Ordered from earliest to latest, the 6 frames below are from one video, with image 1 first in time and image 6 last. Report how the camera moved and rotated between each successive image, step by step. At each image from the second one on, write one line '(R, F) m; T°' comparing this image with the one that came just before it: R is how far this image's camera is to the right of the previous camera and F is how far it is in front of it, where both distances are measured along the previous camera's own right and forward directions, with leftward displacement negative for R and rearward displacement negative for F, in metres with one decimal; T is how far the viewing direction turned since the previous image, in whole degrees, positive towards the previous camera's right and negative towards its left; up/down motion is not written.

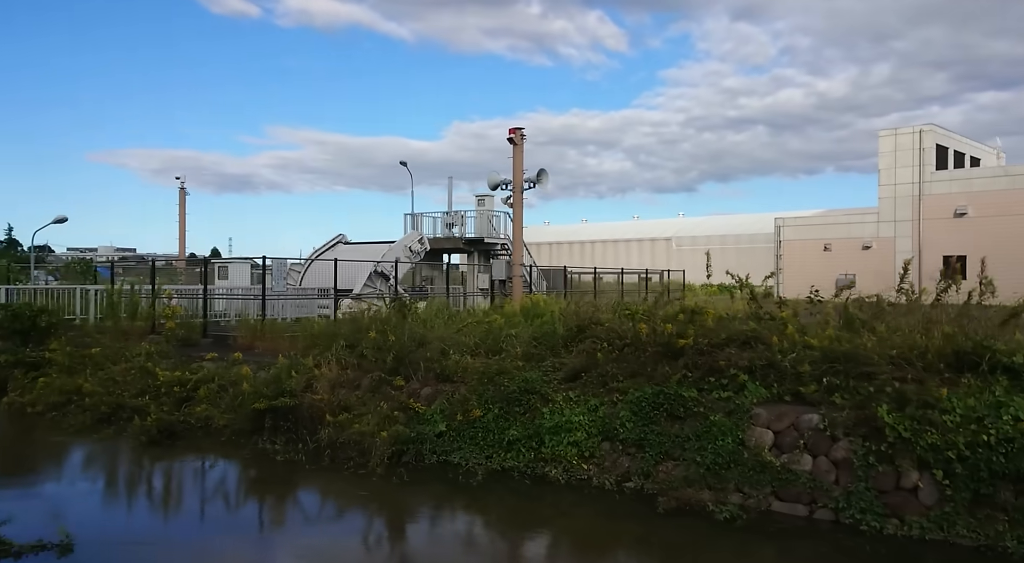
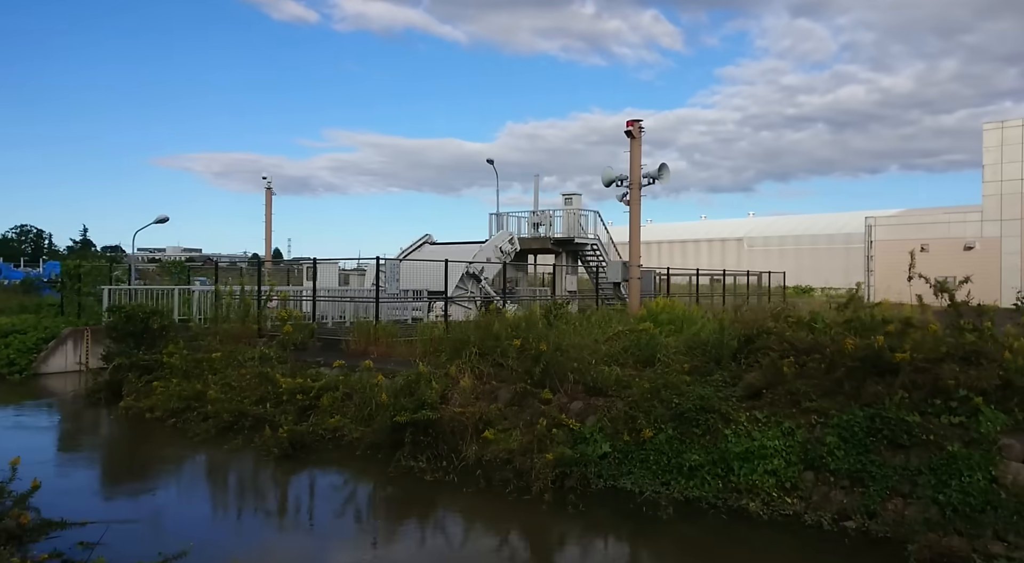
(-1.1, +0.8) m; -5°
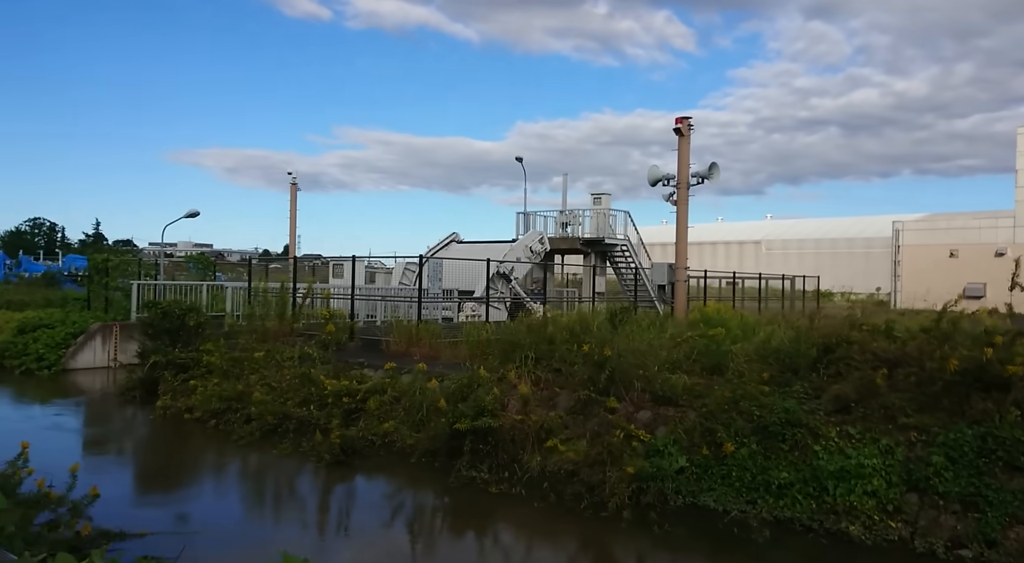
(-0.6, +0.4) m; -1°
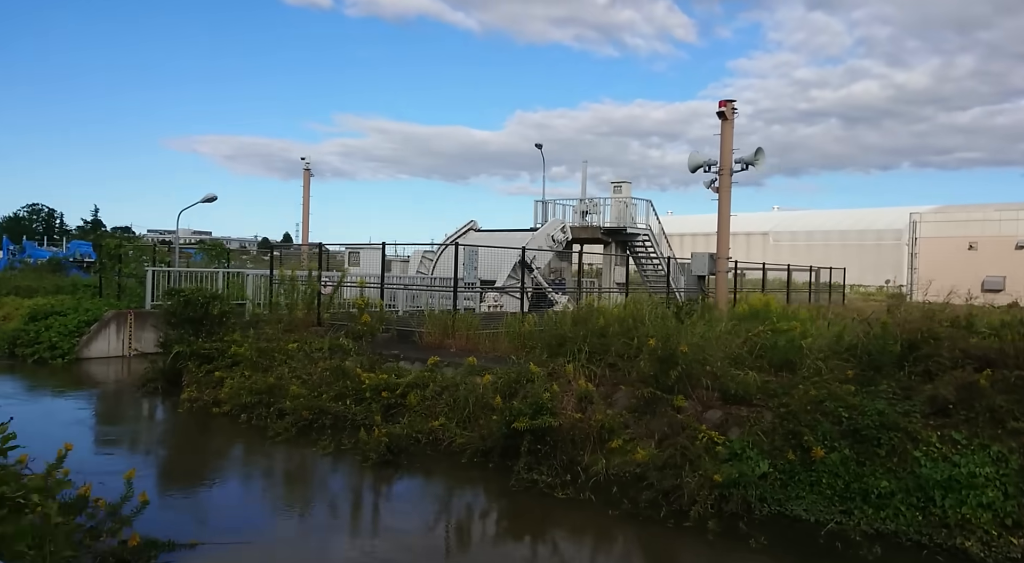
(-0.6, +0.5) m; 0°
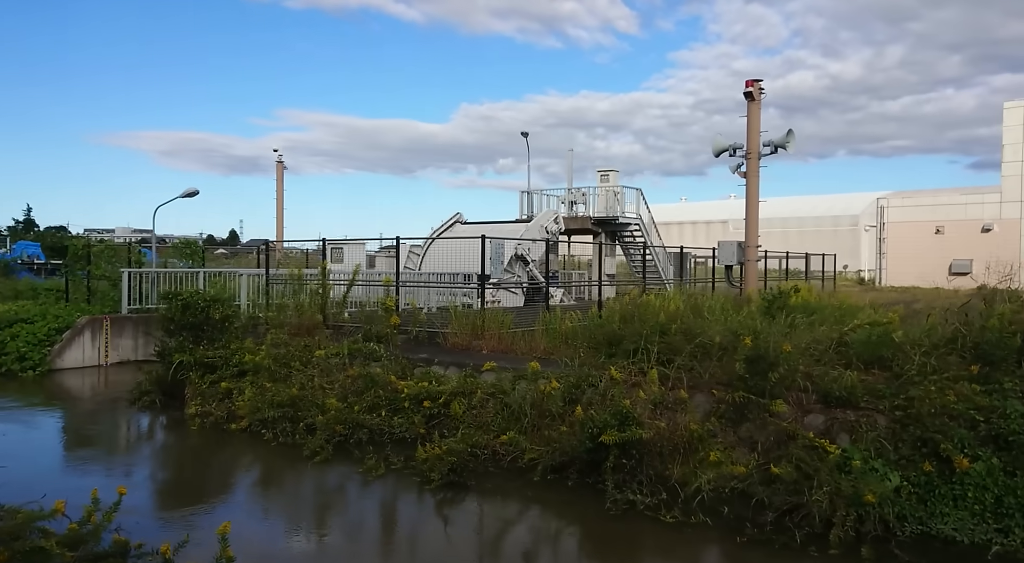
(-1.1, +0.9) m; +3°
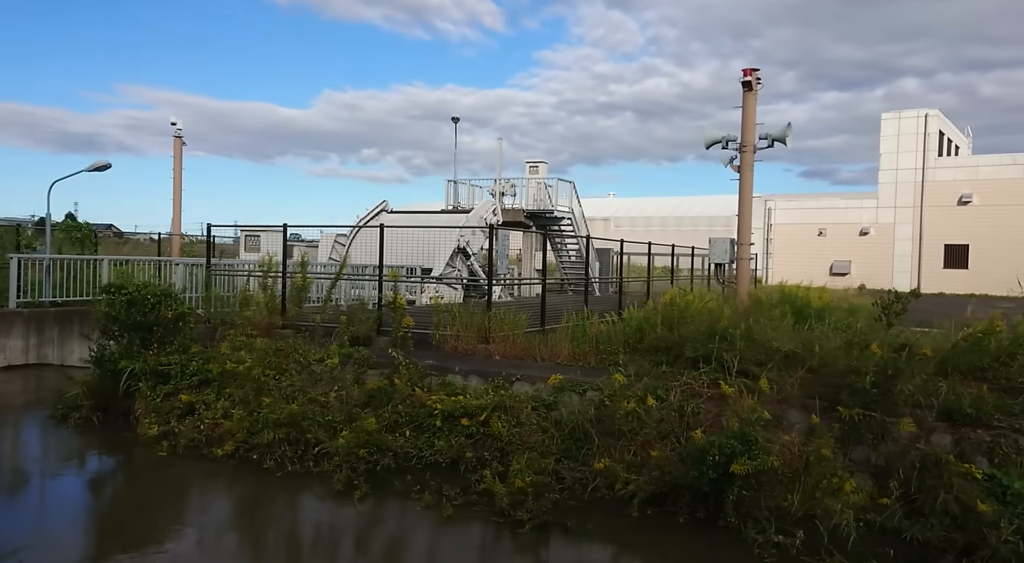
(-1.8, +1.3) m; +10°
